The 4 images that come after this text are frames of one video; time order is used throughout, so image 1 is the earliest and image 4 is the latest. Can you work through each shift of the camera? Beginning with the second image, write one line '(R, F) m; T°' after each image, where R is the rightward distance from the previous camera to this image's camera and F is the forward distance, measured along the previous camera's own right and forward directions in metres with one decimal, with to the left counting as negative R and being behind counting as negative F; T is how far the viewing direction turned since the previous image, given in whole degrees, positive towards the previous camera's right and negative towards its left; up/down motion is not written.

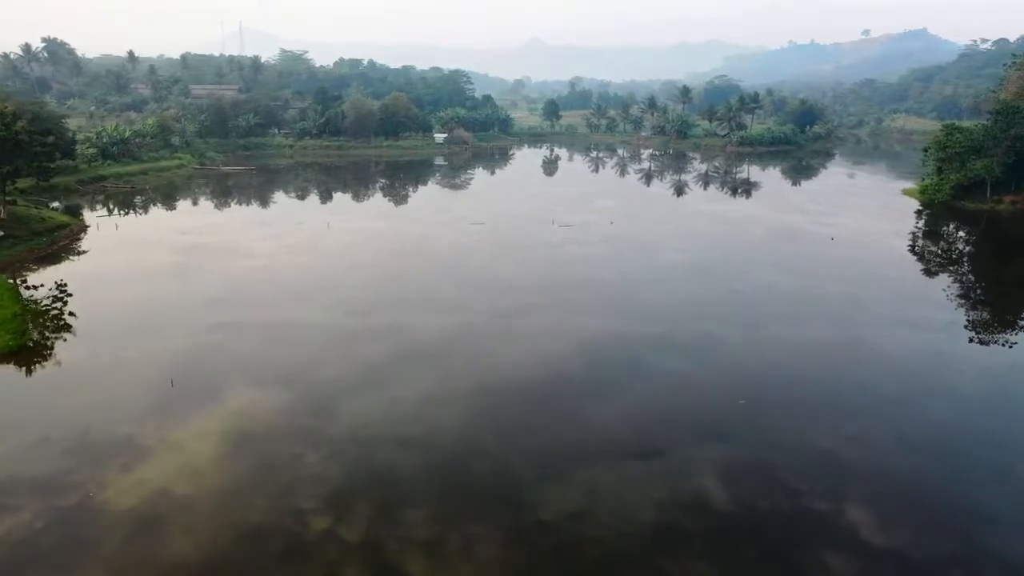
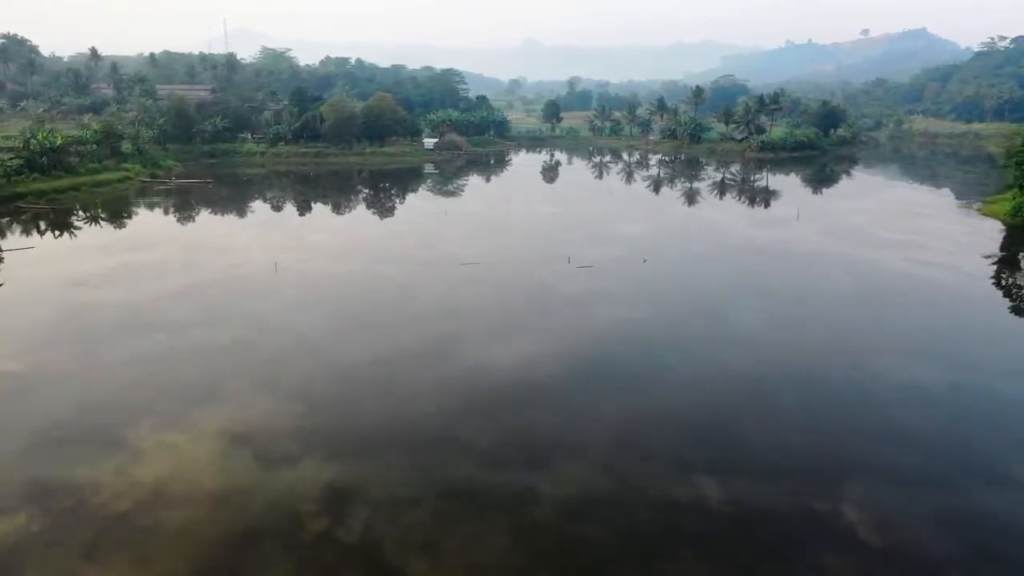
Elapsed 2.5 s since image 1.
(-0.2, +4.5) m; +1°
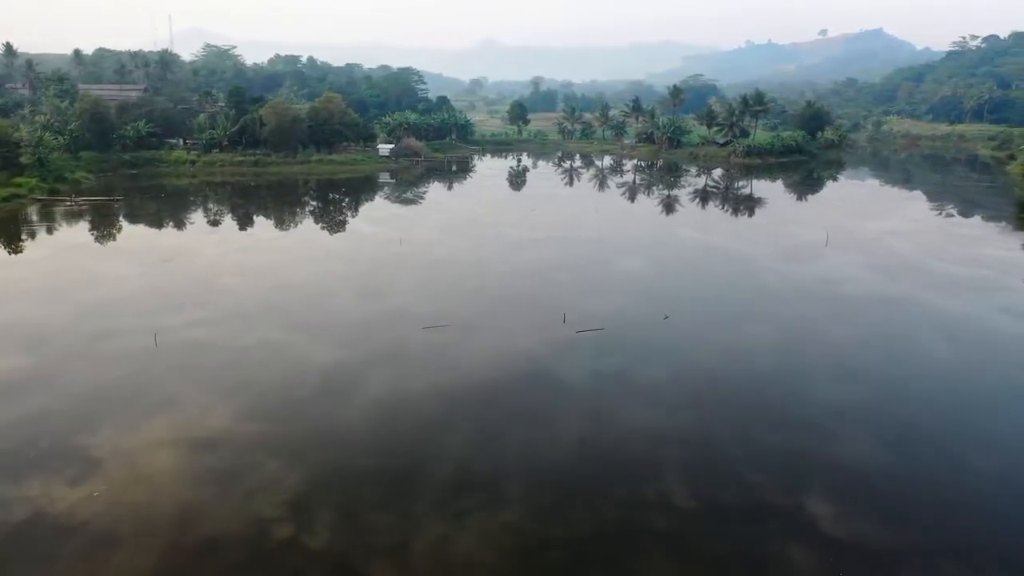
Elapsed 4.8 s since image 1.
(-0.2, +4.1) m; +3°
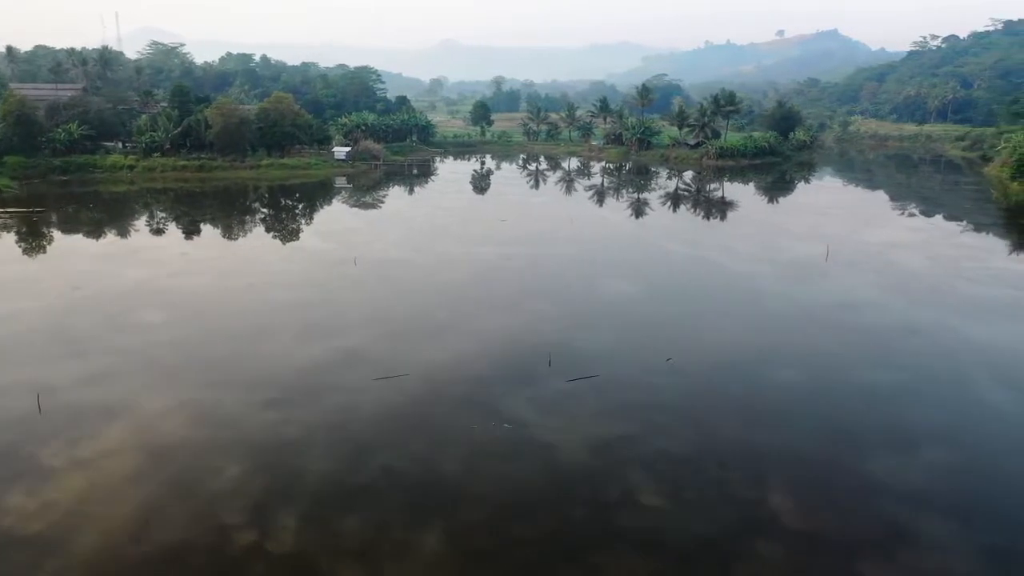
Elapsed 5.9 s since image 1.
(-0.1, +1.9) m; +3°
